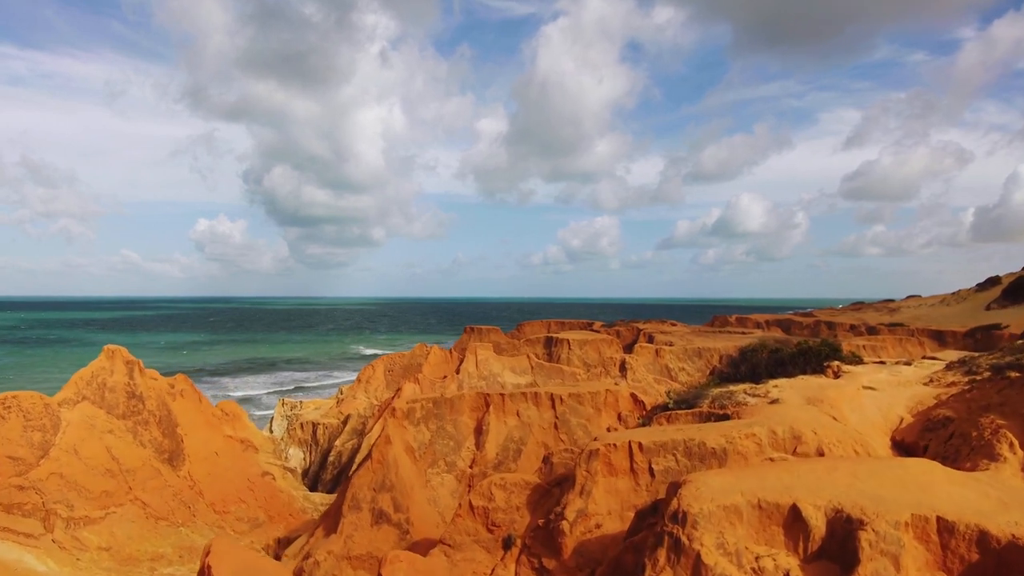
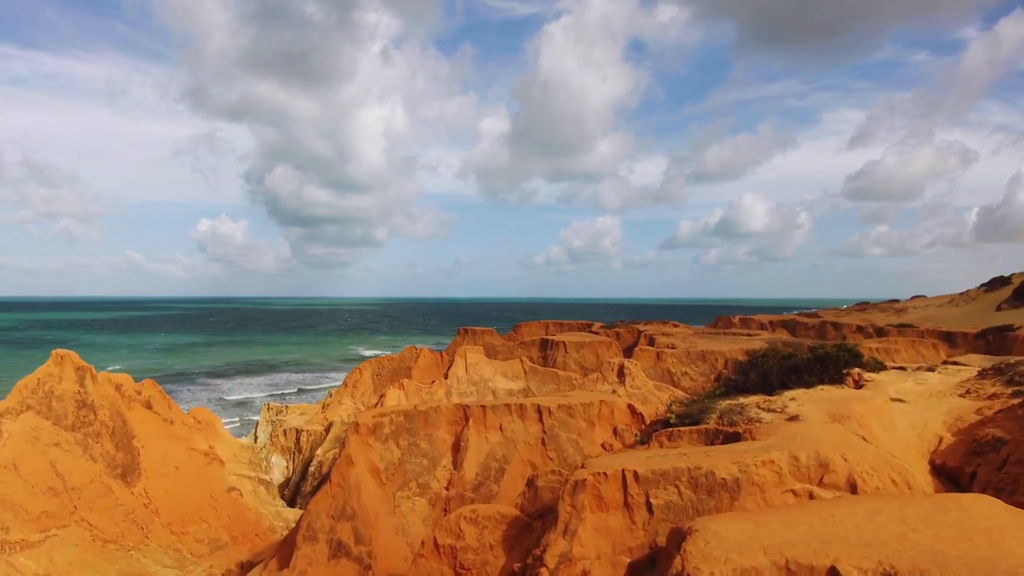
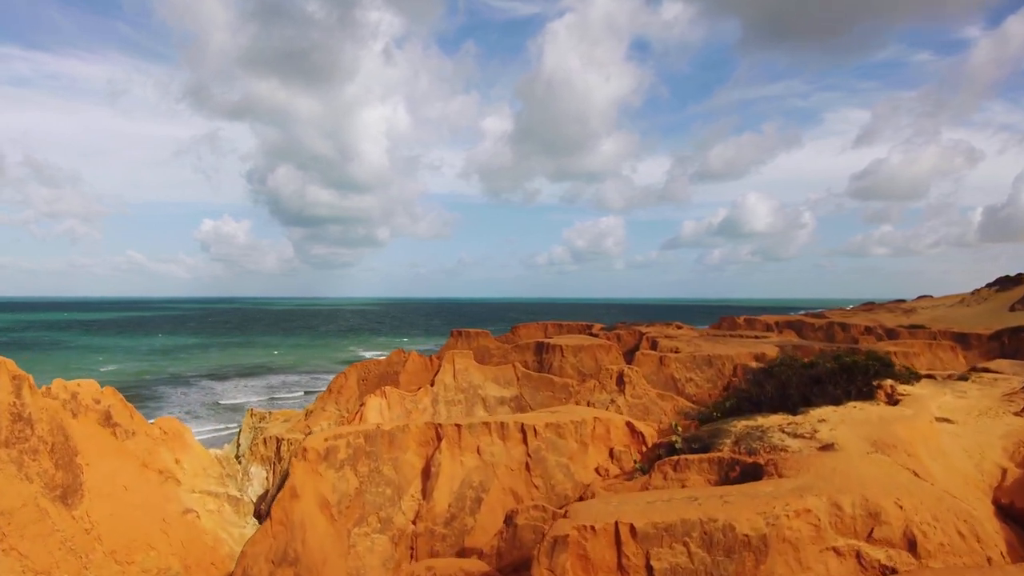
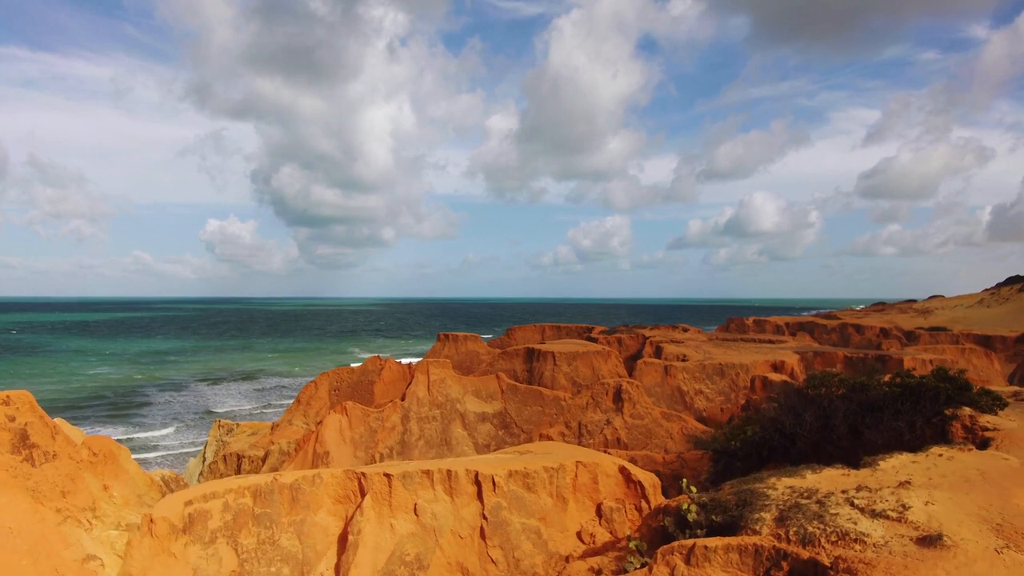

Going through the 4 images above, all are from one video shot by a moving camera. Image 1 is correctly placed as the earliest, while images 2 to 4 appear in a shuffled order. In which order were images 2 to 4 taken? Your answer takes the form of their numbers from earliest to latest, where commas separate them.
2, 3, 4
